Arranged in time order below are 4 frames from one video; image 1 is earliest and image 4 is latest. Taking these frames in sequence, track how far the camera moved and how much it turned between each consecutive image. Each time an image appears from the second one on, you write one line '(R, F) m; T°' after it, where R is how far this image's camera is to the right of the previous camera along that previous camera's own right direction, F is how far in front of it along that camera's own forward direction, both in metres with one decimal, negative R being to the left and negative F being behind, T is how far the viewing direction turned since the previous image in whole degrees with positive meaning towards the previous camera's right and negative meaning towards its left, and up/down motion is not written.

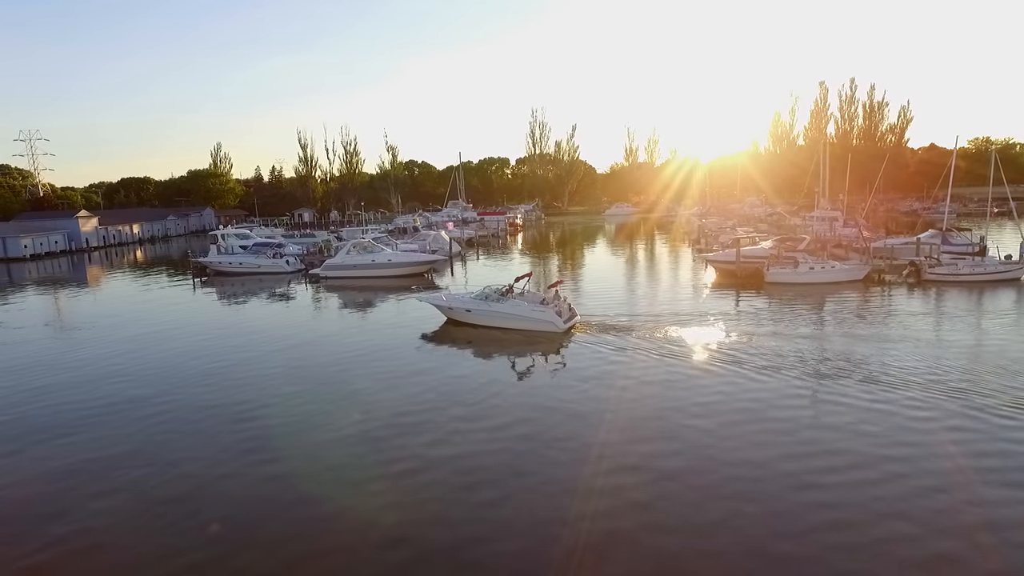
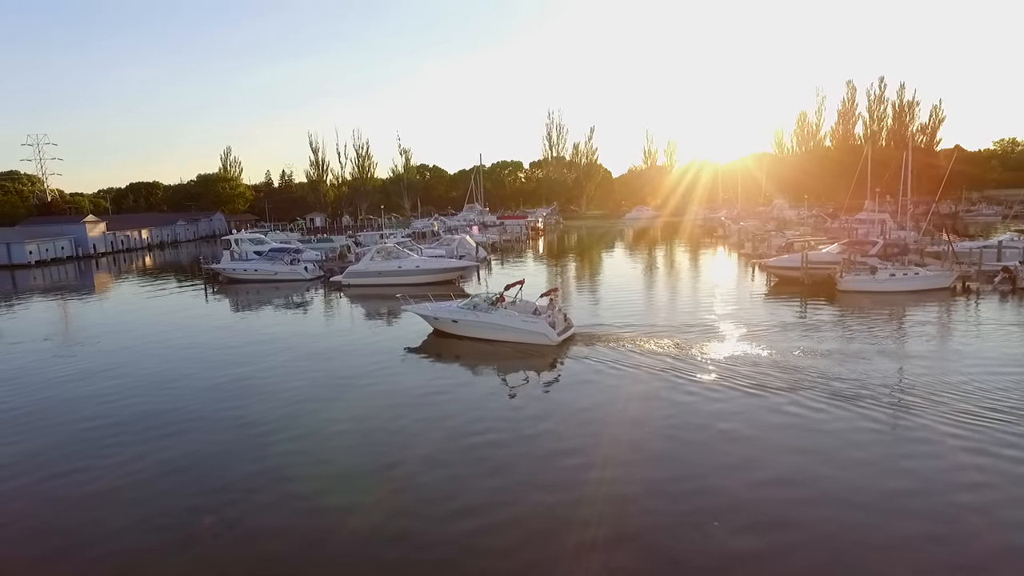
(-0.8, +1.4) m; -1°
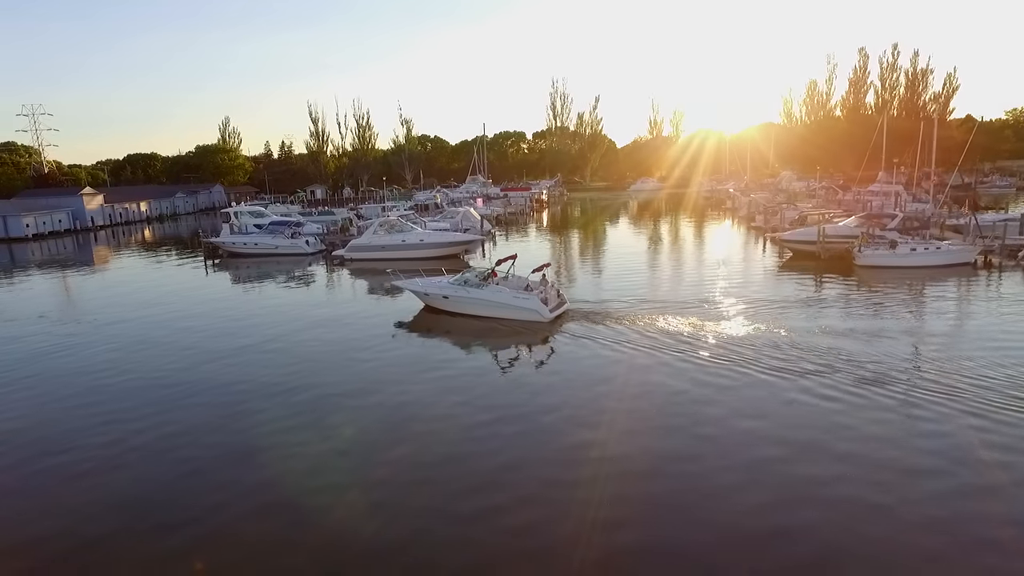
(-0.1, +0.4) m; 0°
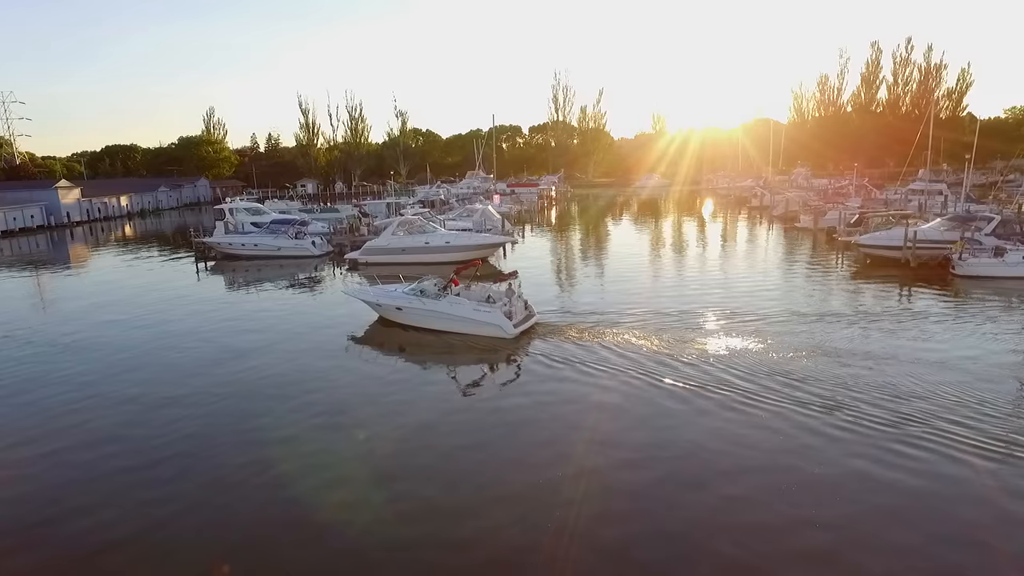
(-1.2, +1.8) m; +2°
